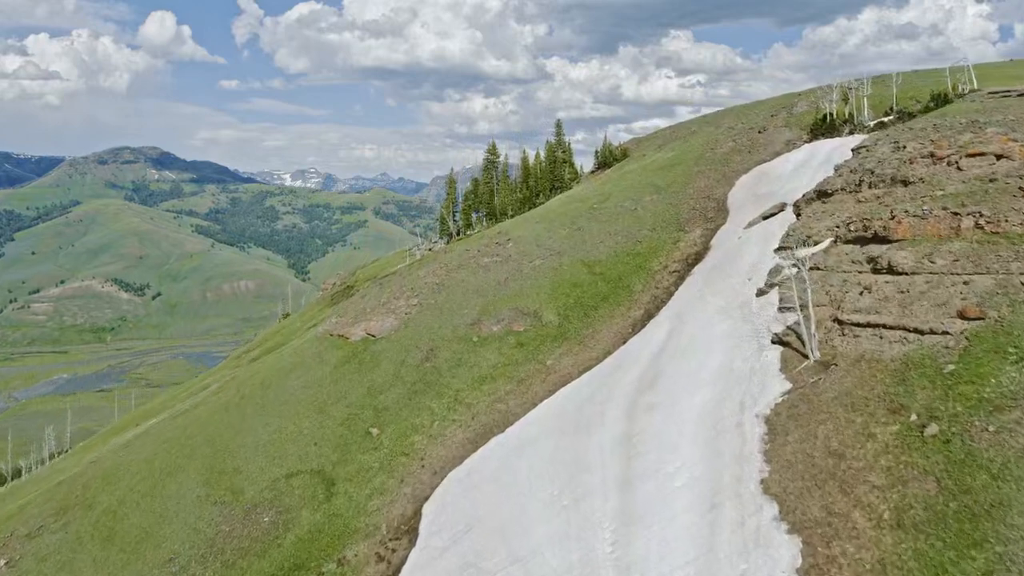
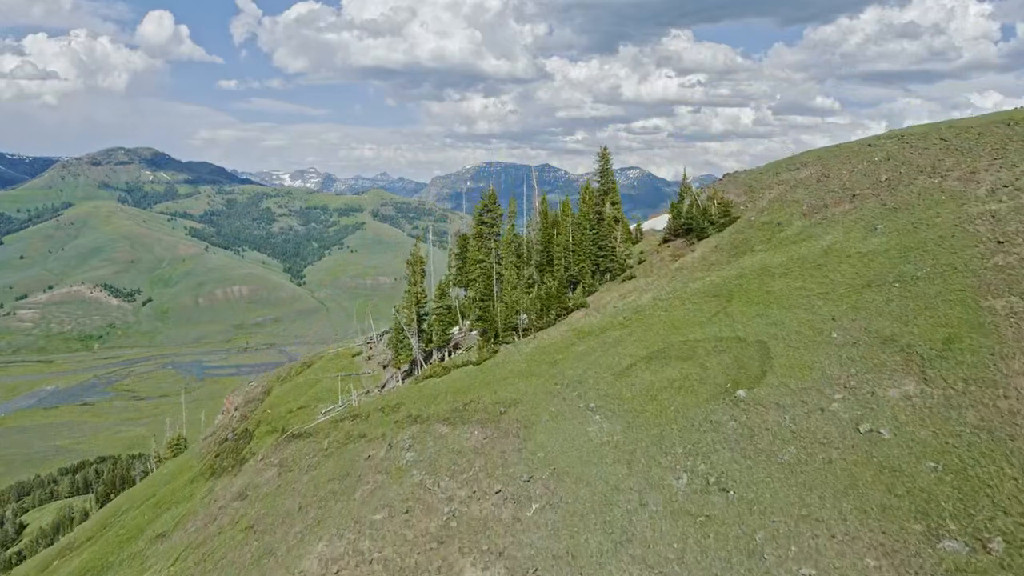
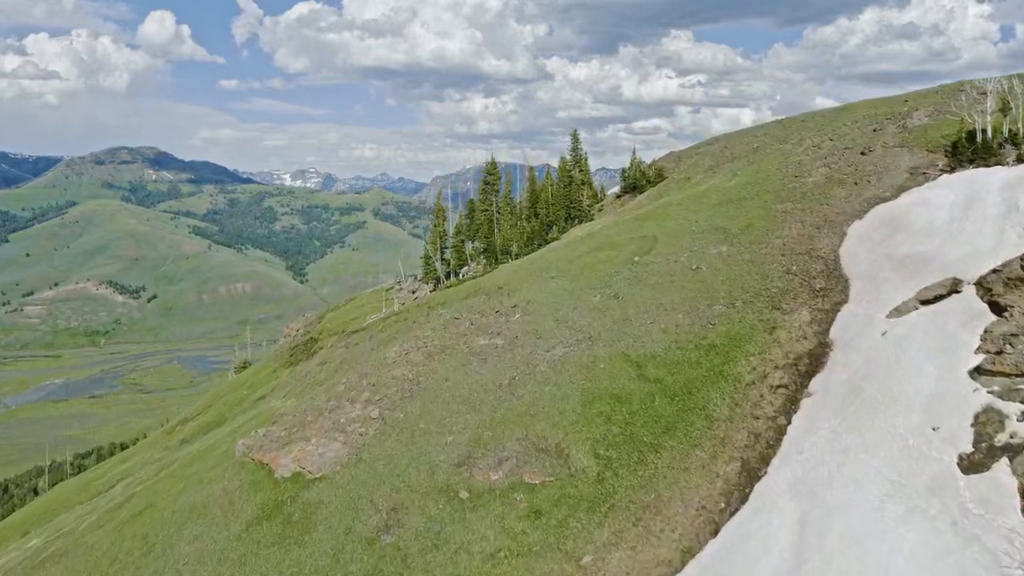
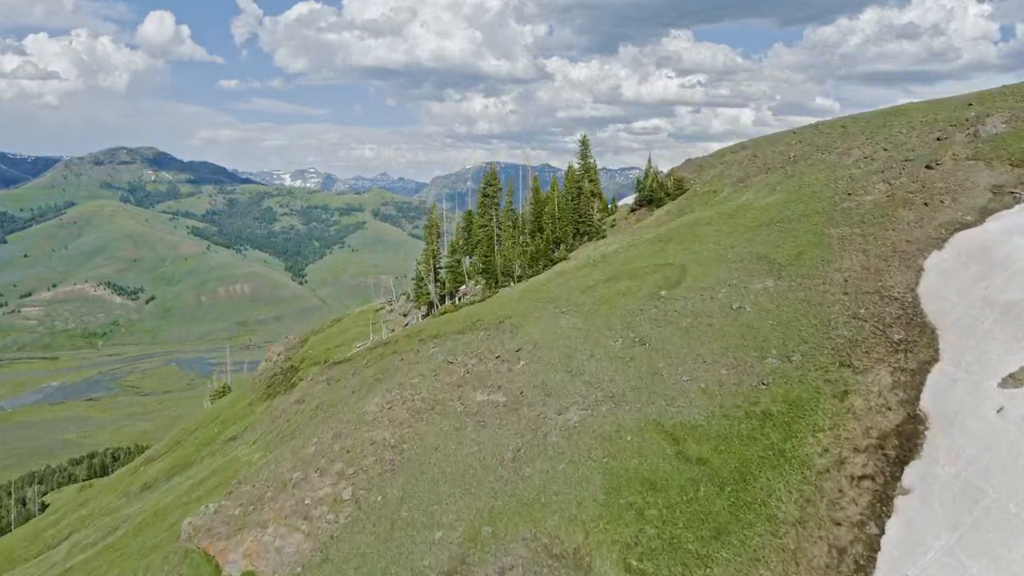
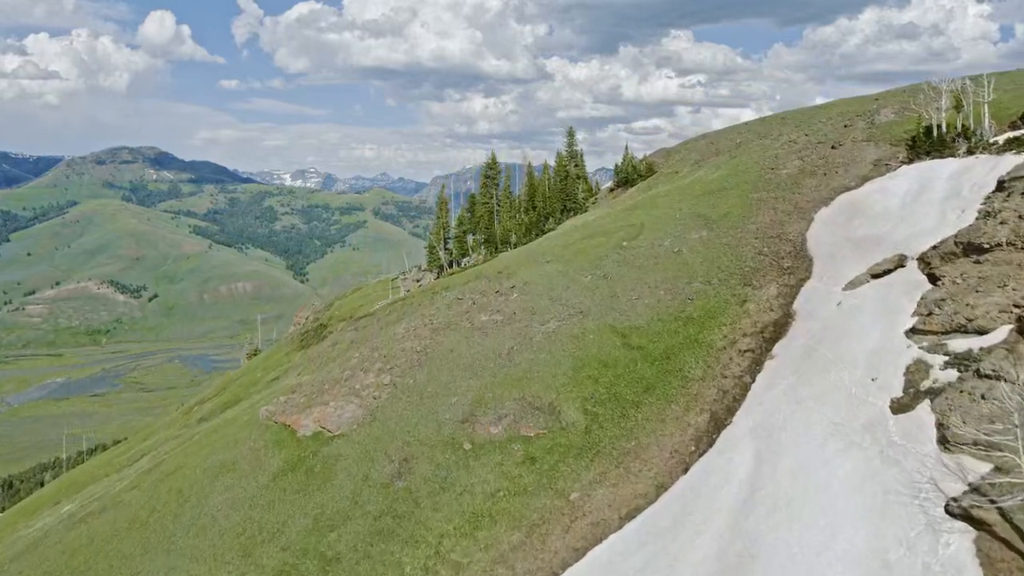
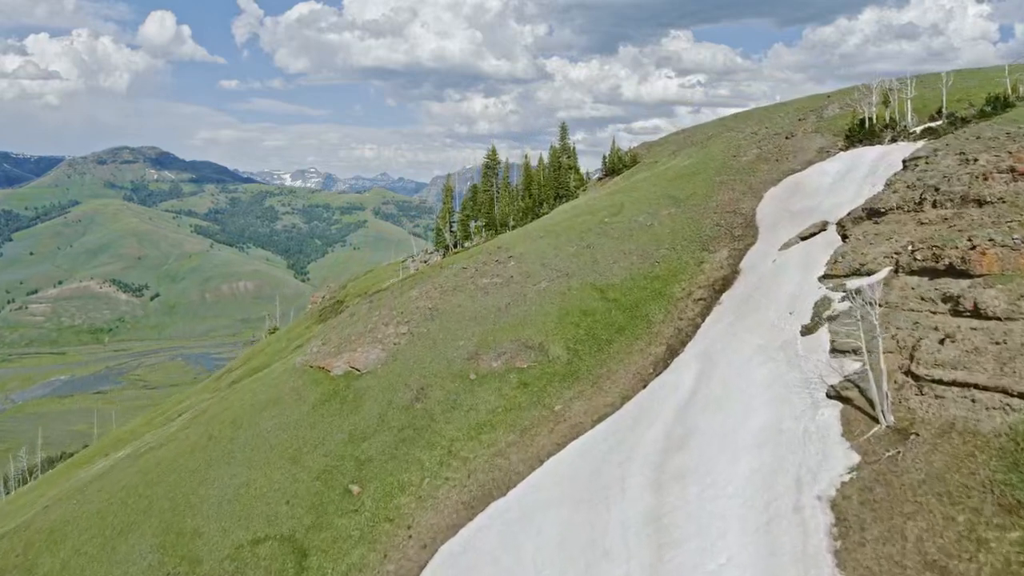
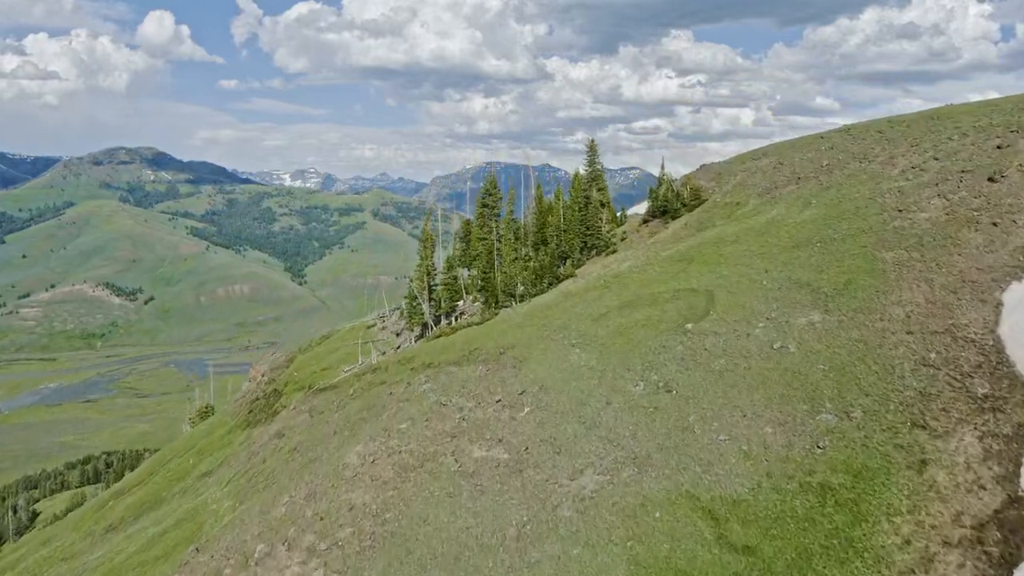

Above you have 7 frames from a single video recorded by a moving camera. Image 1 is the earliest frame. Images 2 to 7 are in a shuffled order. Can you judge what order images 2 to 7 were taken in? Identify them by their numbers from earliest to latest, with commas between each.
6, 5, 3, 4, 7, 2
